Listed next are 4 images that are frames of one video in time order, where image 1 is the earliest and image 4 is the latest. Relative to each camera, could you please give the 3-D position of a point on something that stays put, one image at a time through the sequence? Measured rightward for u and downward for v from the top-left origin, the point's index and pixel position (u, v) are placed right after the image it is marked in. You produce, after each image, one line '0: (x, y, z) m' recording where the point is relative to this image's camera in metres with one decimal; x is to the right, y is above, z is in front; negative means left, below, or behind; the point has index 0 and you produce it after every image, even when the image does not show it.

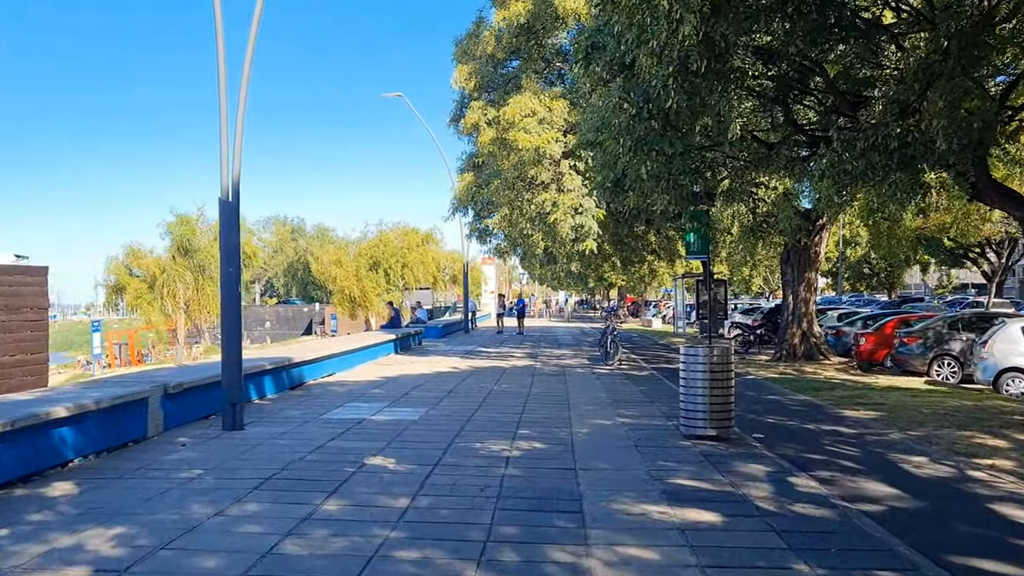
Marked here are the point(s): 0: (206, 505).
0: (-2.5, -1.8, +6.5) m
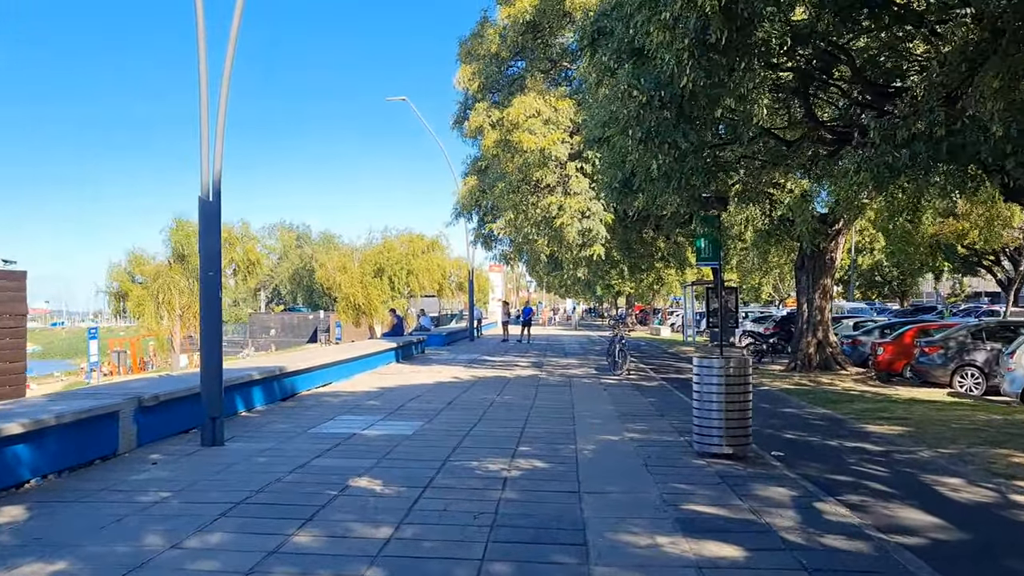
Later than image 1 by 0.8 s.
0: (-2.5, -1.8, +5.8) m
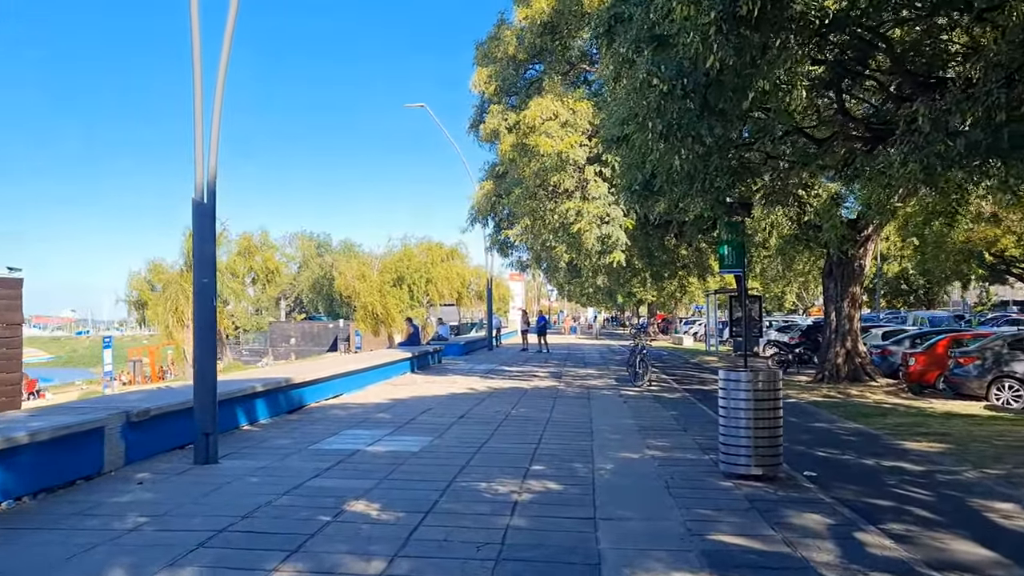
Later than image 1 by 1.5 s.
0: (-2.5, -1.9, +5.3) m
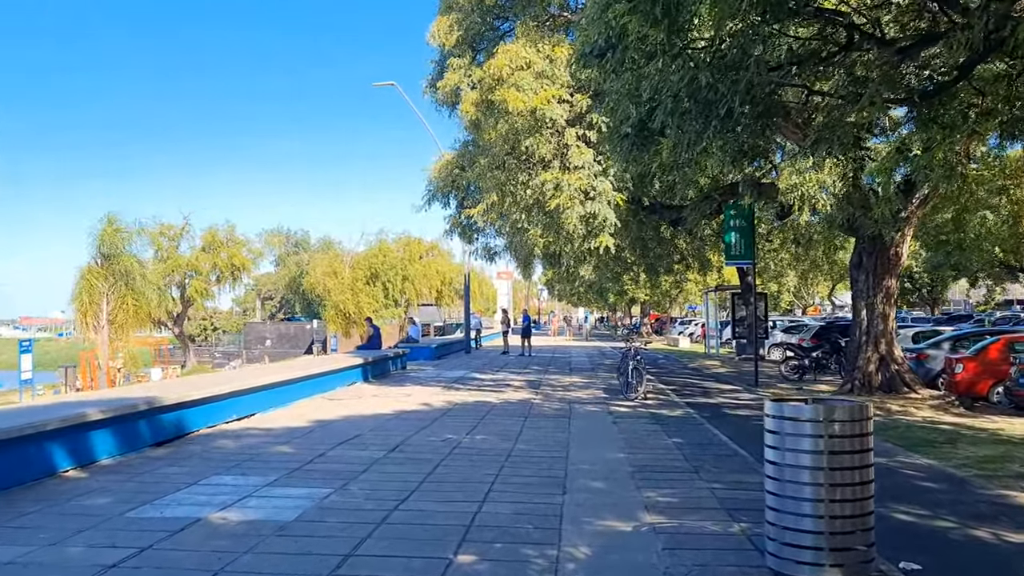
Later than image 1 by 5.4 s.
0: (-3.1, -1.7, +1.7) m
